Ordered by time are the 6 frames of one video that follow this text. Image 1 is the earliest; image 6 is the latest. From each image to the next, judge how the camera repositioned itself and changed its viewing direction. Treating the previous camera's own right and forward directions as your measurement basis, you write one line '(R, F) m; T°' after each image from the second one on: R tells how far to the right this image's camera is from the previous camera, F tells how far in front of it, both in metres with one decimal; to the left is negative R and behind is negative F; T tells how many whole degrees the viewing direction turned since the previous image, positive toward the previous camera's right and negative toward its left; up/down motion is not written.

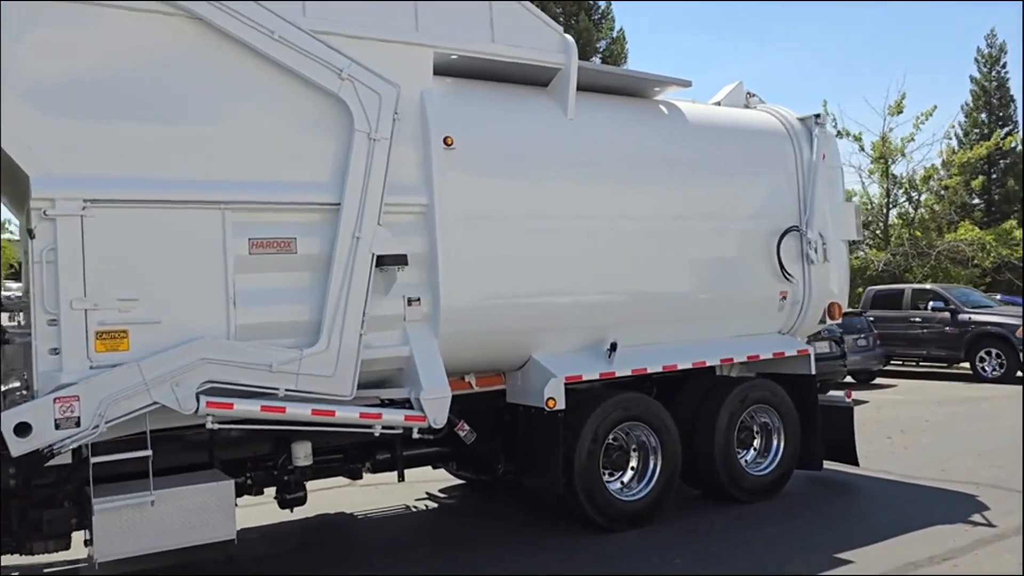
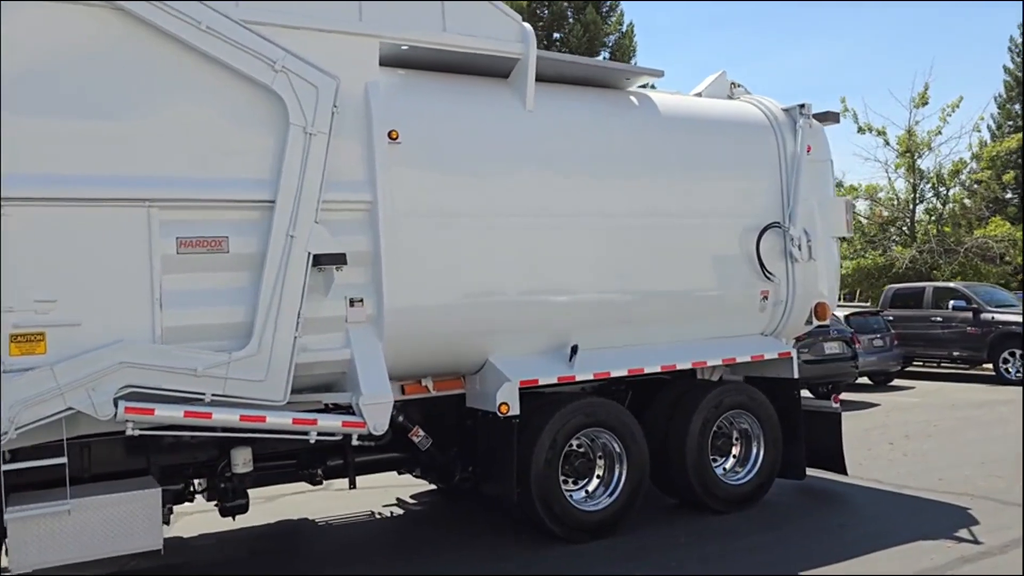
(+0.6, +0.3) m; -2°
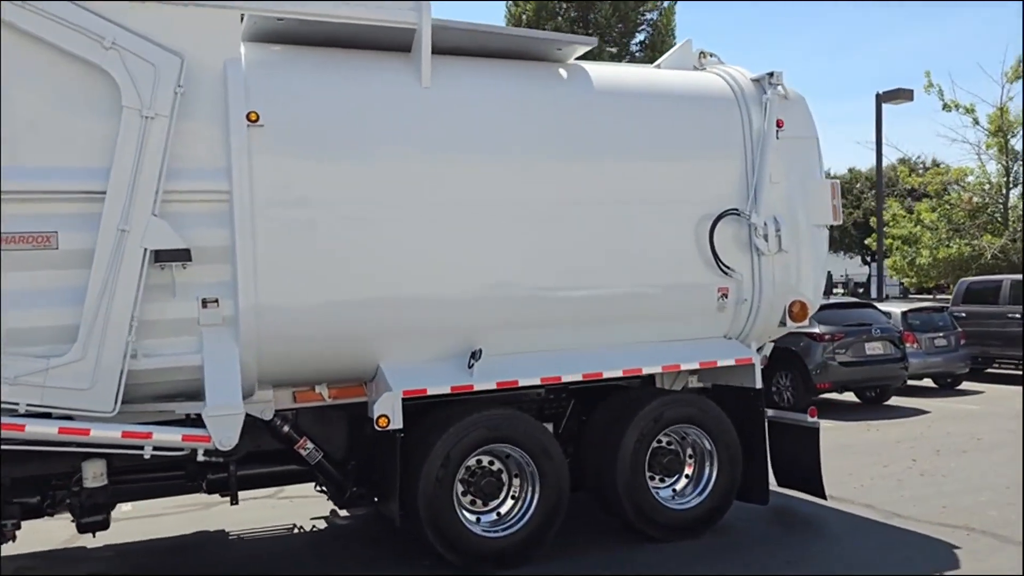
(+1.4, +0.8) m; -7°
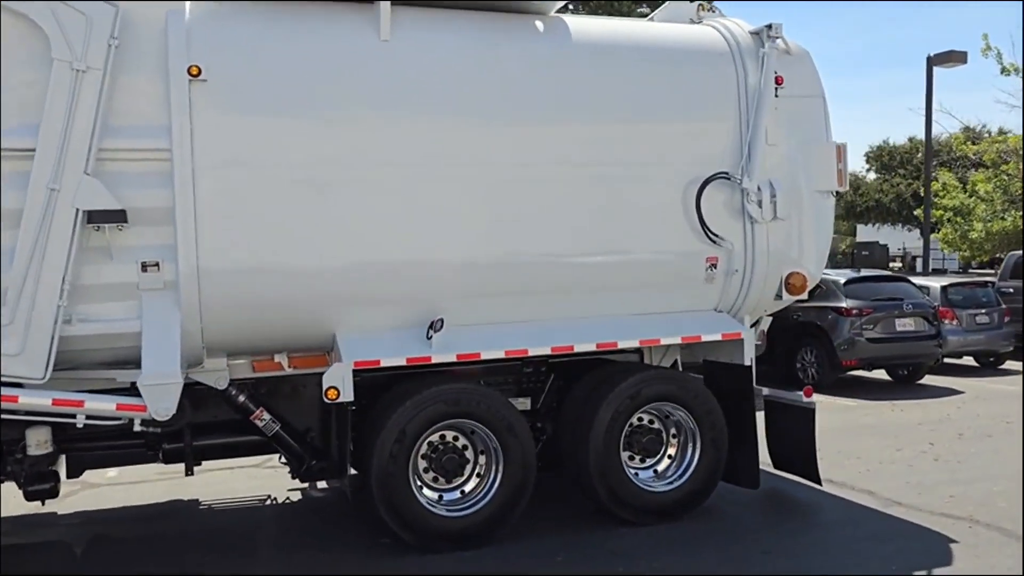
(+0.6, +0.4) m; -4°
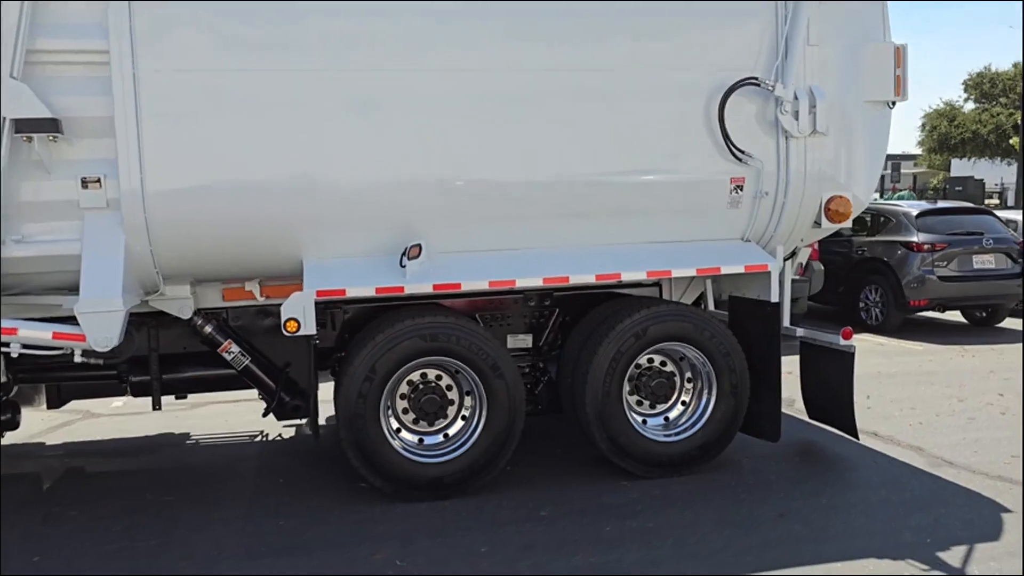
(+0.5, +0.6) m; -5°
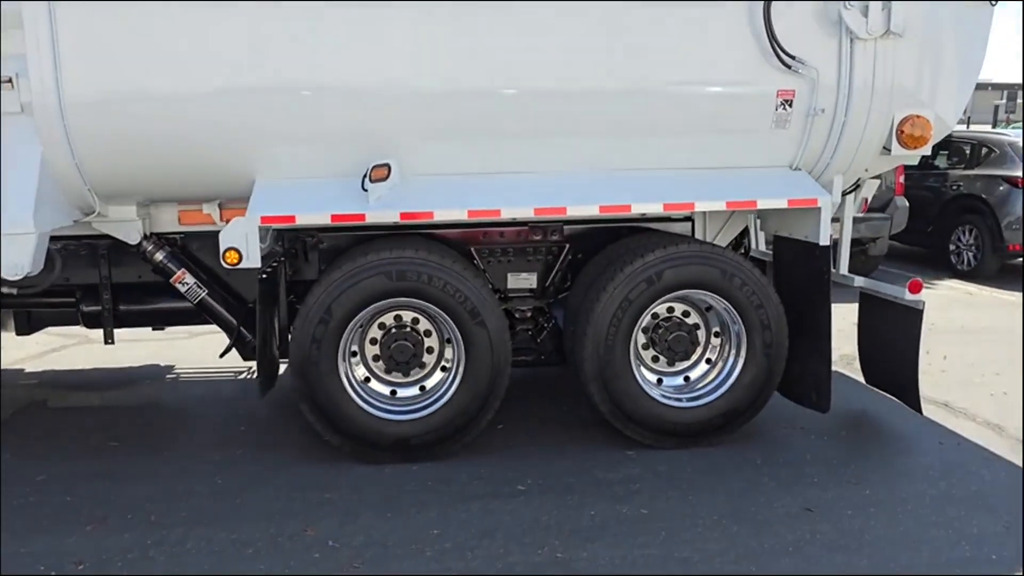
(+0.5, +0.8) m; -6°
